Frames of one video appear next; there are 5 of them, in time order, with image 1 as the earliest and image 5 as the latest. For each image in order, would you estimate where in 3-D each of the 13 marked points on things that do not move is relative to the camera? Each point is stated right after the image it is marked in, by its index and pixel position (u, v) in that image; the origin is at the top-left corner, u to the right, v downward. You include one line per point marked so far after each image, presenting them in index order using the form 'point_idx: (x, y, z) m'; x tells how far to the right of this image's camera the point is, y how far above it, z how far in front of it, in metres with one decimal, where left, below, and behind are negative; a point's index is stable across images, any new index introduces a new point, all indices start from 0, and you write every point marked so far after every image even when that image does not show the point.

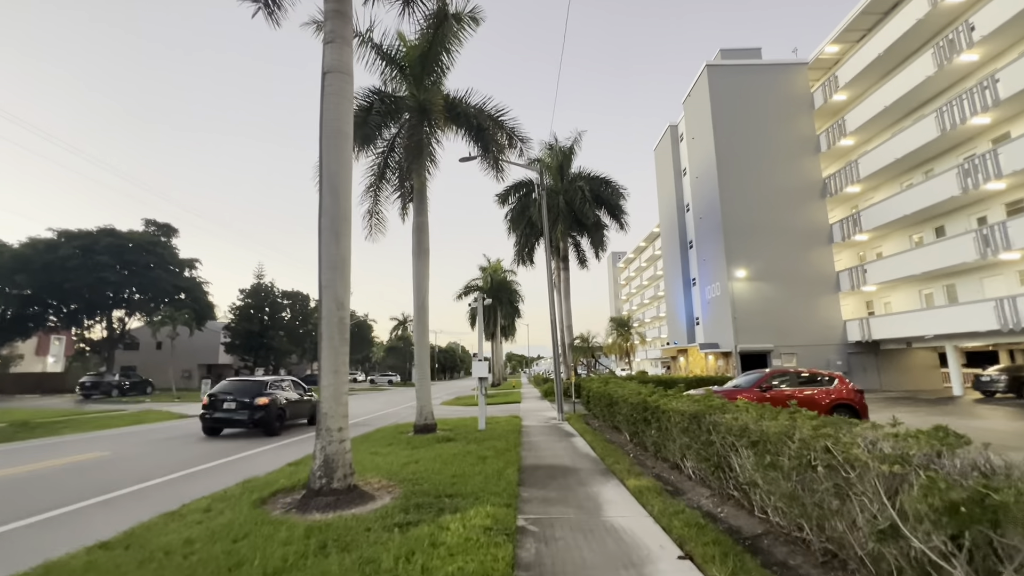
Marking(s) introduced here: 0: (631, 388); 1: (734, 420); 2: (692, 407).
0: (+2.5, -2.1, +9.9) m
1: (+2.2, -1.3, +4.7) m
2: (+2.2, -1.5, +5.8) m
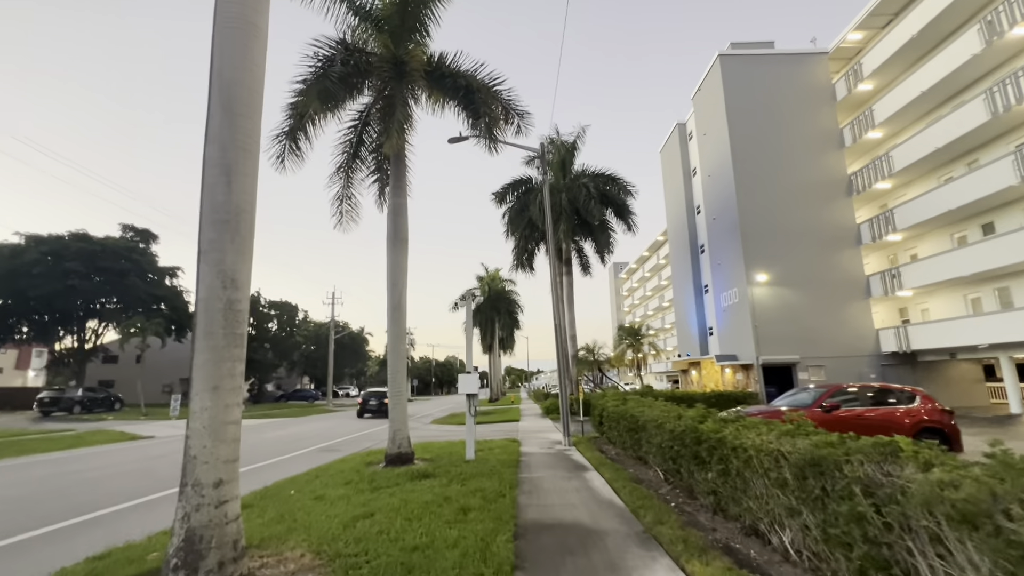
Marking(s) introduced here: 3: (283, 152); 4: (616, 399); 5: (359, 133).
0: (+2.4, -1.9, +7.6) m
1: (+2.1, -1.0, +2.4) m
2: (+2.1, -1.2, +3.5) m
3: (-5.2, +3.1, +10.6) m
4: (+2.4, -2.6, +11.0) m
5: (-3.8, +3.8, +11.5) m
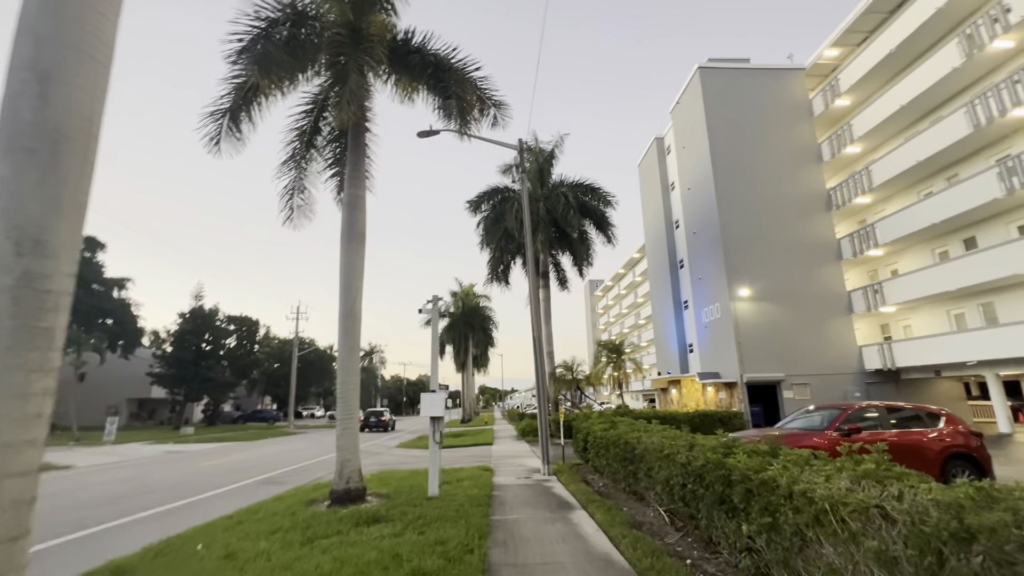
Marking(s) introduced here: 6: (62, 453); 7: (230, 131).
0: (+2.1, -1.9, +6.4) m
1: (+2.0, -0.8, +1.2) m
2: (+2.0, -1.1, +2.3) m
3: (-5.7, +3.0, +9.2) m
4: (+1.8, -2.7, +9.7) m
5: (-4.3, +3.7, +10.2) m
6: (-18.0, -6.6, +18.9) m
7: (-5.5, +3.1, +9.2) m
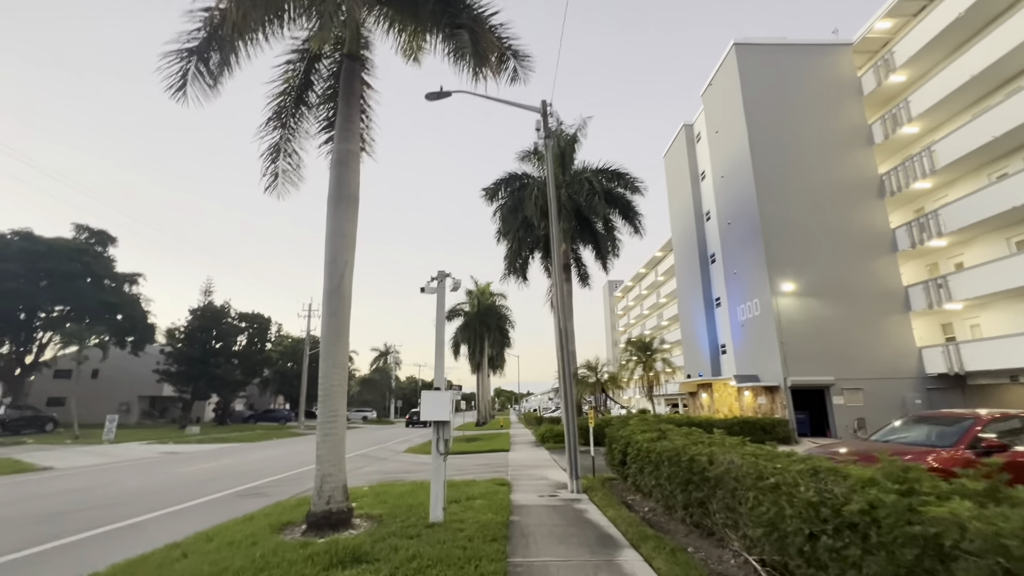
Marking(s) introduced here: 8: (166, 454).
0: (+2.3, -1.6, +4.6) m
1: (+2.1, -0.4, -0.5) m
2: (+2.1, -0.6, +0.6) m
3: (-5.3, +3.4, +7.7) m
4: (+2.2, -2.4, +8.0) m
5: (-3.9, +4.1, +8.7) m
6: (-17.3, -6.2, +17.8) m
7: (-5.1, +3.5, +7.8) m
8: (-14.0, -6.7, +19.1) m
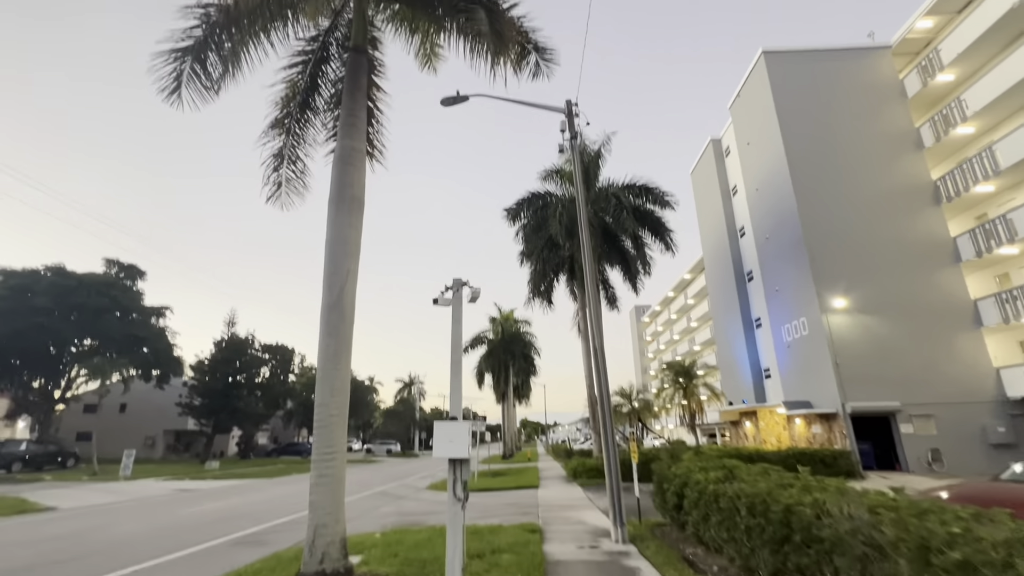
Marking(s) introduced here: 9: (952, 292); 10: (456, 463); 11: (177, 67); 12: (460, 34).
0: (+2.6, -1.5, +3.3) m
1: (+2.1, 0.0, -1.7) m
2: (+2.2, -0.3, -0.6) m
3: (-5.0, +3.2, +7.1) m
4: (+2.7, -2.5, +6.6) m
5: (-3.5, +3.8, +8.1) m
6: (-16.2, -7.3, +17.1) m
7: (-4.8, +3.2, +7.2) m
8: (-12.9, -7.9, +18.2) m
9: (+16.9, -0.3, +18.2) m
10: (-0.7, -2.1, +5.8) m
11: (-5.0, +3.3, +7.1) m
12: (-0.9, +4.2, +7.8) m
